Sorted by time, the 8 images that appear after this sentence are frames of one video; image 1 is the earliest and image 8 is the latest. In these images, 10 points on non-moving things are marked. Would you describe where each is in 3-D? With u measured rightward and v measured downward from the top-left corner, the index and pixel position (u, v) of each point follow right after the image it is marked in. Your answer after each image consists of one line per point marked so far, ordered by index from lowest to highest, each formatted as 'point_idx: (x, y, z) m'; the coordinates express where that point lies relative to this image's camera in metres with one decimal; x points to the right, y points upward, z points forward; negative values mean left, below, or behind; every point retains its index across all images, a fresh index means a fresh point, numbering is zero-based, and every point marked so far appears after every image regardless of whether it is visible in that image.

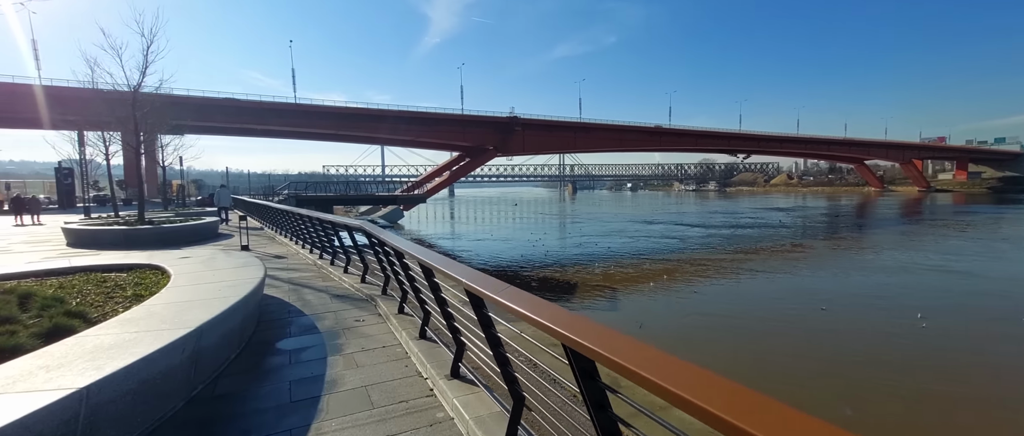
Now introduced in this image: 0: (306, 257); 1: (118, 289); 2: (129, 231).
0: (-3.0, -0.6, +6.6) m
1: (-2.8, -0.5, +3.1) m
2: (-7.6, -0.3, +8.8) m
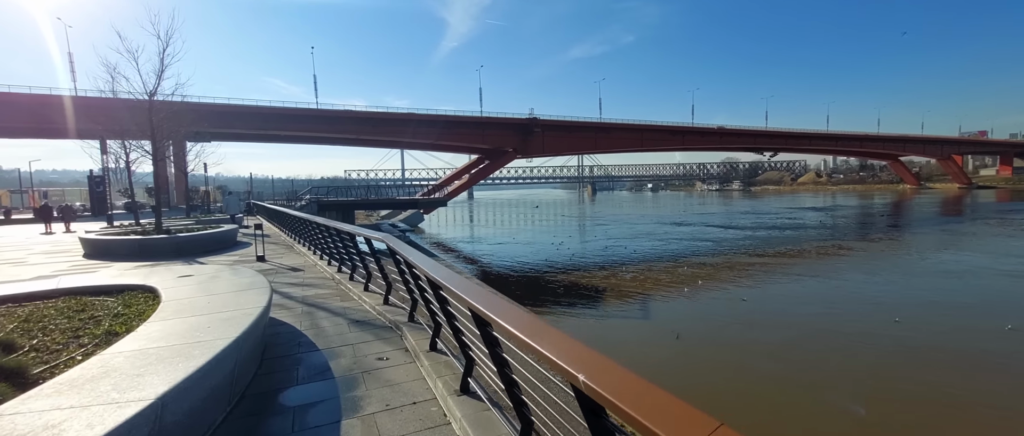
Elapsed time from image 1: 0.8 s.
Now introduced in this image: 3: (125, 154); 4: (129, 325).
0: (-2.5, -0.7, +6.0) m
1: (-2.5, -0.6, +2.6) m
2: (-7.0, -0.4, +8.4) m
3: (-12.1, +1.9, +13.8) m
4: (-2.2, -0.6, +2.5) m
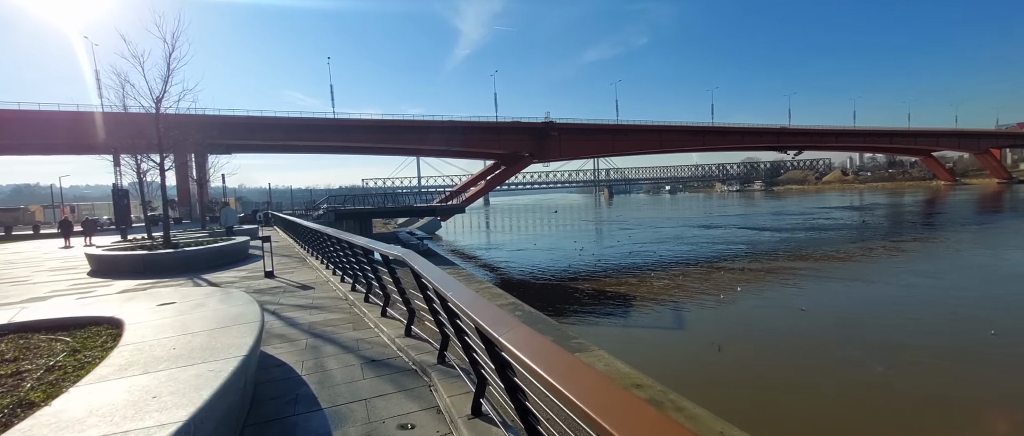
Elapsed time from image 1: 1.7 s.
0: (-2.1, -0.9, +5.3) m
1: (-2.1, -0.7, +1.9) m
2: (-6.5, -0.7, +7.9) m
3: (-11.4, +1.5, +13.4) m
4: (-1.9, -0.7, +1.8) m
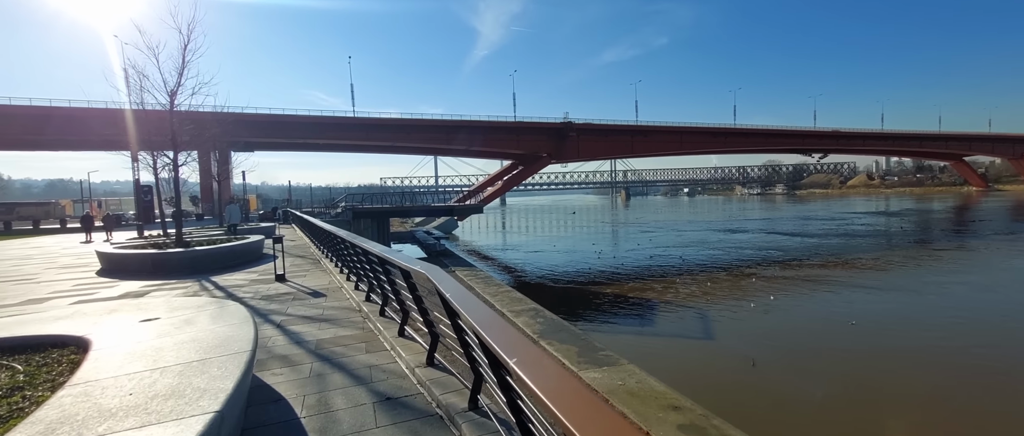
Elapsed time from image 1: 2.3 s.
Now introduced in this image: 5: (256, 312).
0: (-1.8, -0.9, +4.8) m
1: (-1.9, -0.7, +1.4) m
2: (-6.1, -0.6, +7.6) m
3: (-10.7, +1.6, +13.3) m
4: (-1.6, -0.7, +1.3) m
5: (-2.6, -1.0, +4.5) m
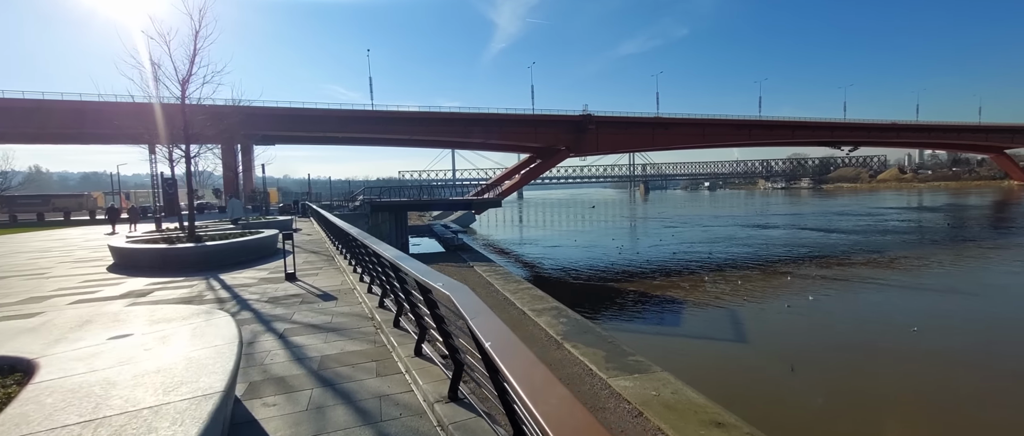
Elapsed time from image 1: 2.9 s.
0: (-1.5, -0.8, +4.4) m
1: (-1.8, -0.7, +0.9) m
2: (-5.7, -0.5, +7.3) m
3: (-10.1, +1.8, +13.1) m
4: (-1.5, -0.7, +0.8) m
5: (-2.3, -0.9, +4.1) m
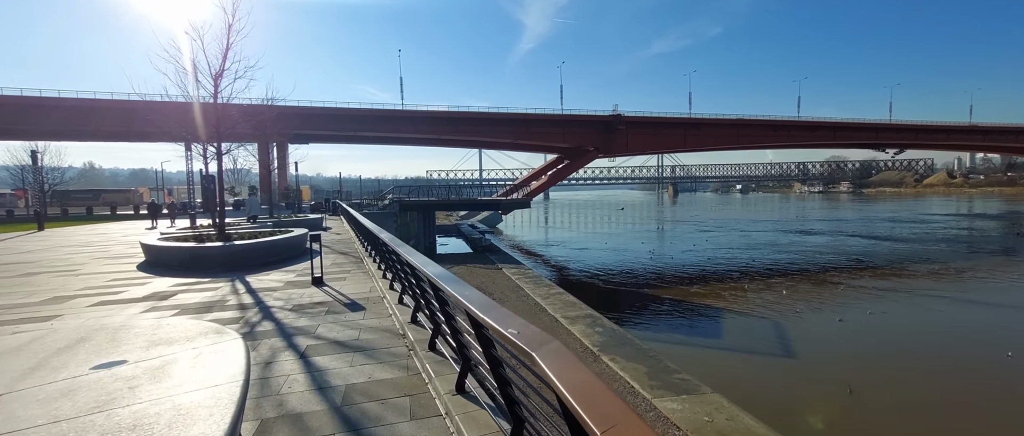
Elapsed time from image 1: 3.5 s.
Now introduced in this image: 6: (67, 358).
0: (-1.1, -0.9, +4.0) m
1: (-1.5, -0.7, +0.5) m
2: (-5.1, -0.5, +7.1) m
3: (-9.1, +1.9, +13.2) m
4: (-1.3, -0.7, +0.4) m
5: (-1.9, -0.9, +3.7) m
6: (-2.1, -0.6, +2.0) m
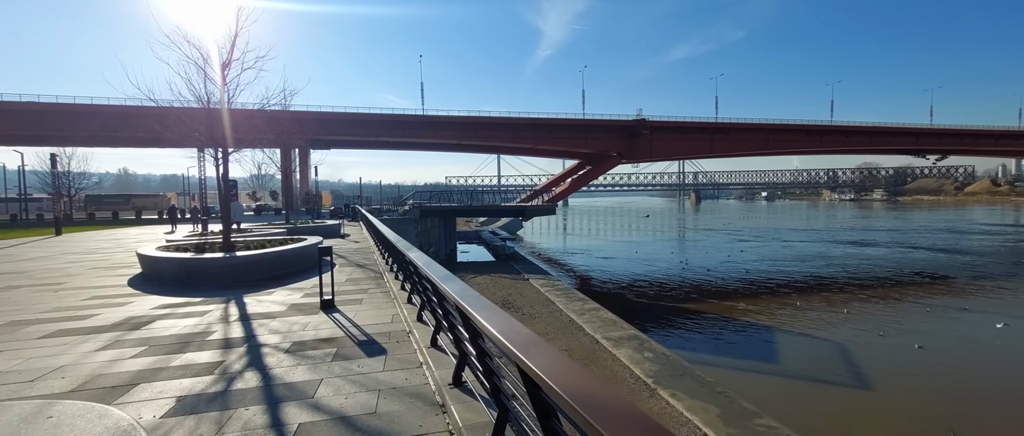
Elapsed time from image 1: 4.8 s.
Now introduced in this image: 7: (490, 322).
0: (-0.6, -0.9, +2.8) m
1: (-1.2, -0.8, -0.6) m
2: (-4.4, -0.6, +6.1) m
3: (-8.2, +1.7, +12.4) m
4: (-0.9, -0.8, -0.7) m
5: (-1.4, -1.0, +2.6) m
6: (-1.6, -0.7, +0.9) m
7: (-0.1, -0.3, +1.8) m
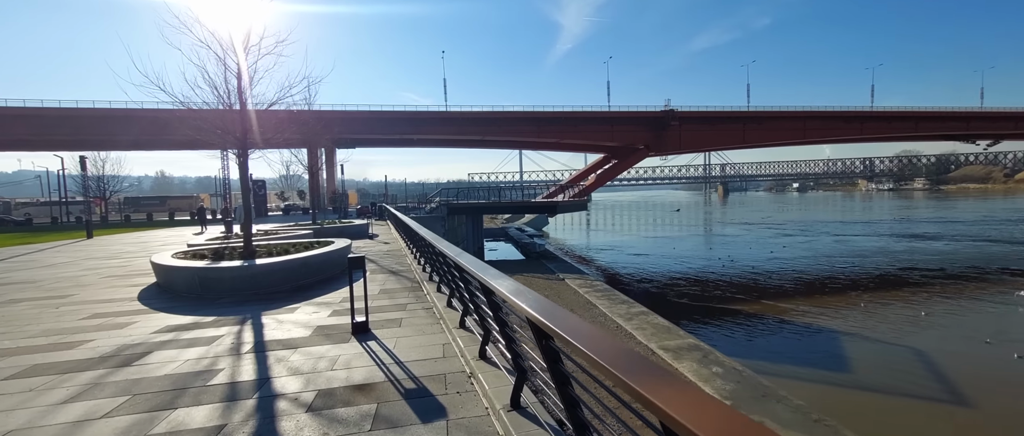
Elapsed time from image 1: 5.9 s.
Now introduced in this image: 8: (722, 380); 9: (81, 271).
0: (0.0, -1.0, +1.9) m
1: (-0.8, -0.8, -1.4) m
2: (-3.7, -0.6, +5.4) m
3: (-7.2, +1.7, +11.9) m
4: (-0.6, -0.8, -1.6) m
5: (-0.9, -1.0, +1.7) m
6: (-1.2, -0.7, +0.1) m
7: (+0.3, -0.3, +0.8) m
8: (+3.4, -2.7, +7.2) m
9: (-8.2, -1.0, +8.4) m
